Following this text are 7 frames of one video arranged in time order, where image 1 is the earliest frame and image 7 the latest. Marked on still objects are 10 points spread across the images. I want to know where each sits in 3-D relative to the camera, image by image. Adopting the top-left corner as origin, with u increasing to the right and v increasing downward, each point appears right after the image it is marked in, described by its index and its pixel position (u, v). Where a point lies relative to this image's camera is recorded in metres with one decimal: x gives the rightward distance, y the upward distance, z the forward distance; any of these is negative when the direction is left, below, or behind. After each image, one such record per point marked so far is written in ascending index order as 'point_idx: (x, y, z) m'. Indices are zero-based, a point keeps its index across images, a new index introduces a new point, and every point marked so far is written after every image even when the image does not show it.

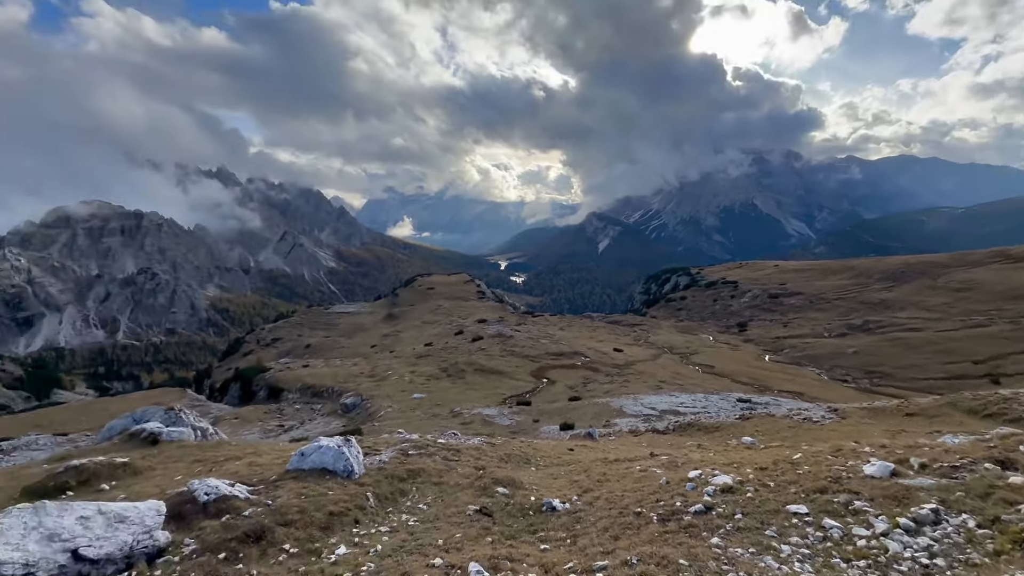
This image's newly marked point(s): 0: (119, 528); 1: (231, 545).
0: (-13.5, -8.3, +16.0) m
1: (-10.1, -9.3, +16.8) m
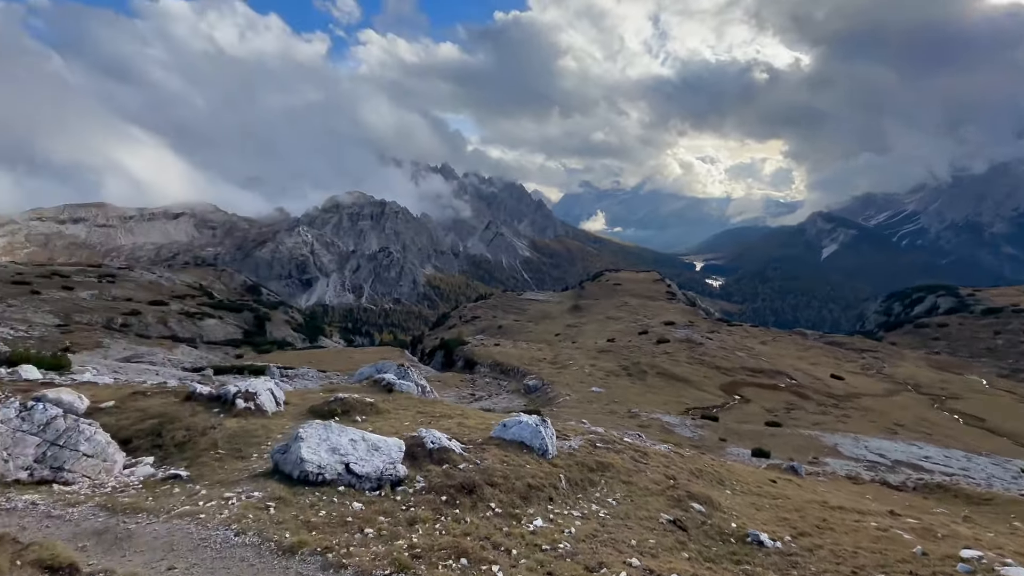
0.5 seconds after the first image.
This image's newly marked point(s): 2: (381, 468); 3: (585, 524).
0: (-5.9, -7.2, +19.9) m
1: (-2.5, -8.5, +19.4) m
2: (-5.5, -7.5, +19.4) m
3: (+3.0, -9.8, +19.2) m
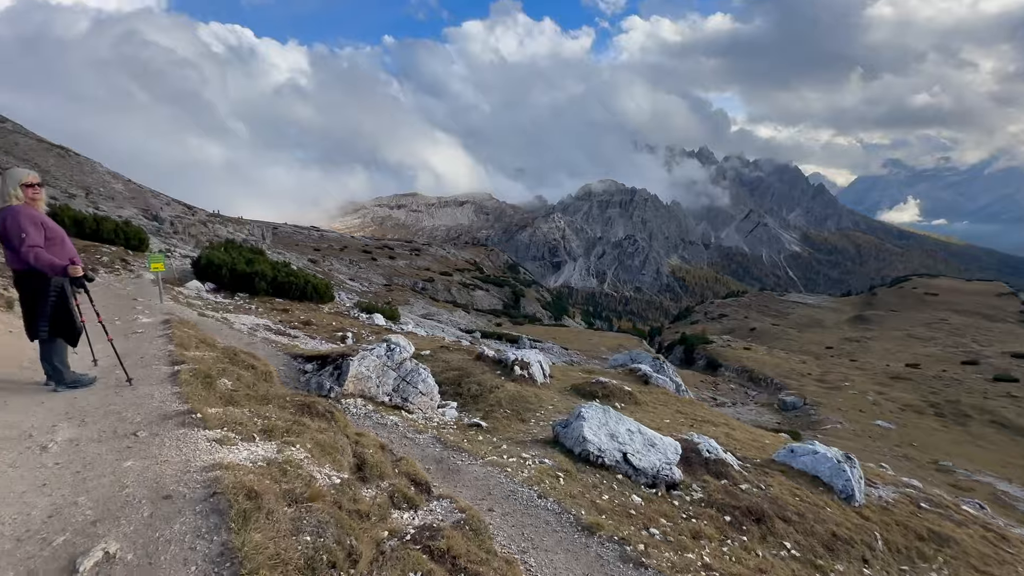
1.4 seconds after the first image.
0: (+5.8, -6.8, +19.4) m
1: (+8.3, -8.4, +17.3) m
2: (+5.9, -7.1, +18.7) m
3: (+13.0, -10.2, +14.6) m
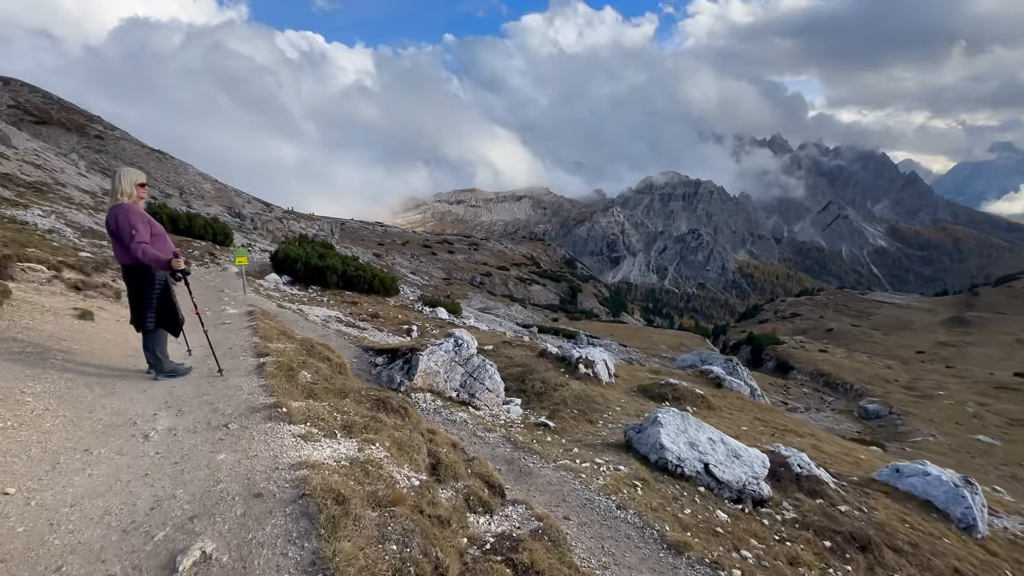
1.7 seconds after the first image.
0: (+8.6, -6.8, +17.9) m
1: (+10.8, -8.4, +15.6) m
2: (+8.6, -7.1, +17.3) m
3: (+15.1, -10.2, +12.3) m
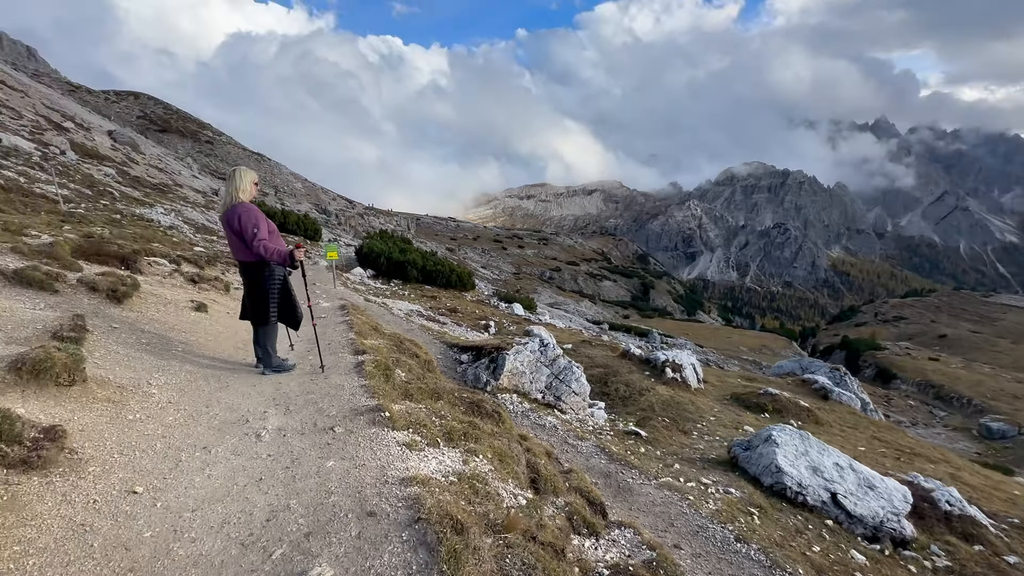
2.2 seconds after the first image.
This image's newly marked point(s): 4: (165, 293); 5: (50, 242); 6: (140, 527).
0: (+11.9, -6.9, +15.5) m
1: (+13.8, -8.6, +12.9) m
2: (+11.8, -7.2, +14.8) m
3: (+17.5, -10.5, +9.0) m
4: (-13.1, -0.2, +17.5) m
5: (-17.7, +1.8, +17.8) m
6: (-5.0, -3.2, +6.3) m
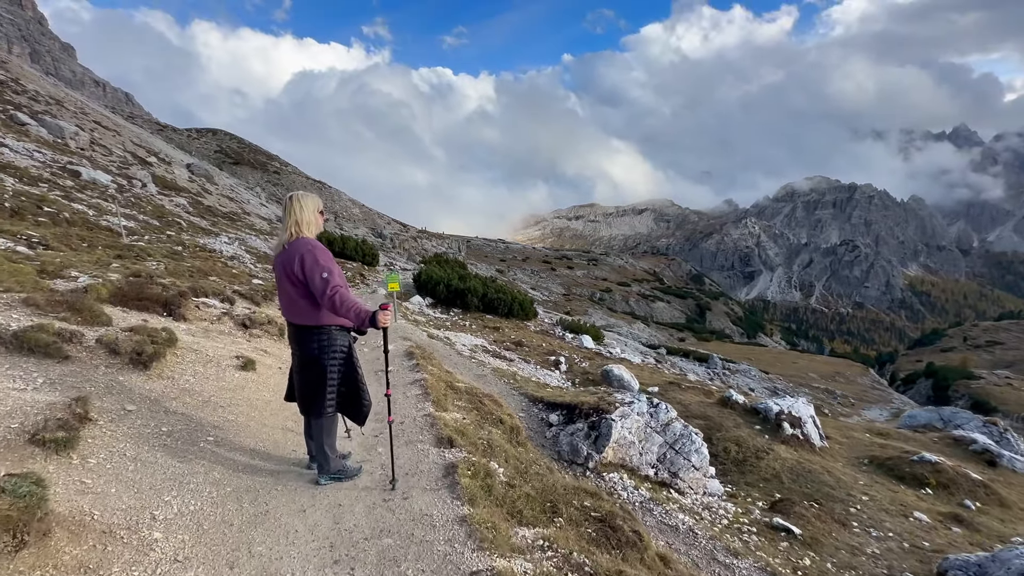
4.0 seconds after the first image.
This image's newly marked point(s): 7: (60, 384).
0: (+15.1, -8.4, +9.6) m
1: (+16.7, -9.9, +6.8) m
2: (+15.0, -8.7, +9.0) m
3: (+20.0, -11.7, +2.5) m
4: (-9.5, -1.8, +14.5) m
5: (-14.1, +0.1, +15.3) m
6: (-2.6, -4.3, +2.4) m
7: (-9.2, -1.9, +9.4) m
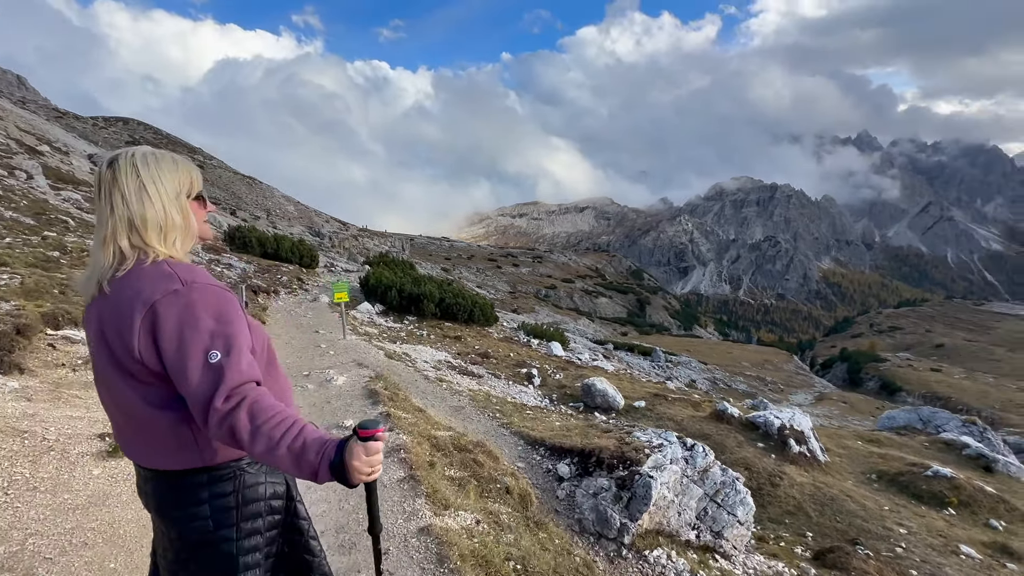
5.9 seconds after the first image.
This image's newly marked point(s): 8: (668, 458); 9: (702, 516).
0: (+16.2, -8.7, +7.1) m
1: (+18.1, -10.2, +4.5) m
2: (+16.1, -9.0, +6.4) m
3: (+22.0, -11.9, +0.6) m
4: (-9.0, -2.6, +9.0) m
5: (-13.6, -0.7, +9.3) m
6: (-0.7, -5.0, -2.2) m
7: (-8.0, -2.7, +4.0) m
8: (+4.9, -5.4, +15.2) m
9: (+6.0, -7.1, +14.3) m
